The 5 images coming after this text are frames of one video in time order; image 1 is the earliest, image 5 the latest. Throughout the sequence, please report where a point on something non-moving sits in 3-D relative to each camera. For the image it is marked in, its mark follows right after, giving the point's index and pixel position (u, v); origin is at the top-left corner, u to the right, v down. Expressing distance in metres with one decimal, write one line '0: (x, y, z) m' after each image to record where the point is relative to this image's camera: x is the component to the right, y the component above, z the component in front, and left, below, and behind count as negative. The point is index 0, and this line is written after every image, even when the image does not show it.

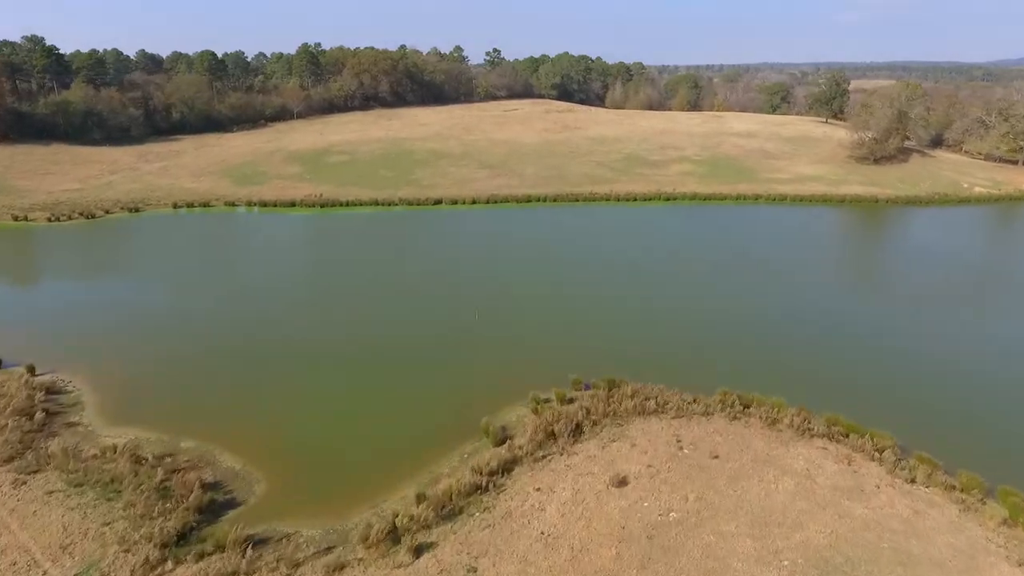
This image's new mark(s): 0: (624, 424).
0: (+2.5, -3.0, +13.8) m
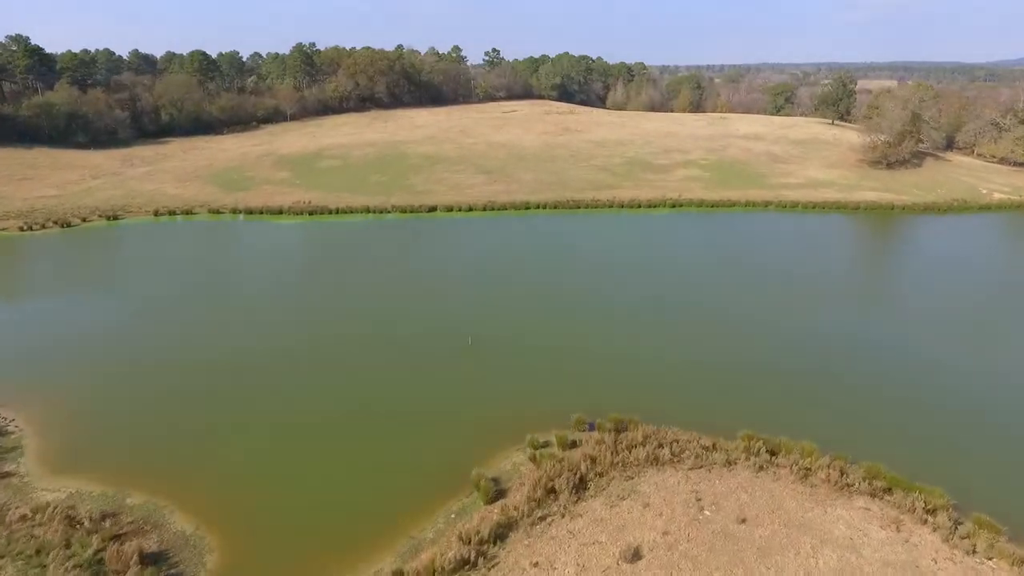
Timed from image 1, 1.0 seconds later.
0: (+2.4, -3.7, +12.1) m
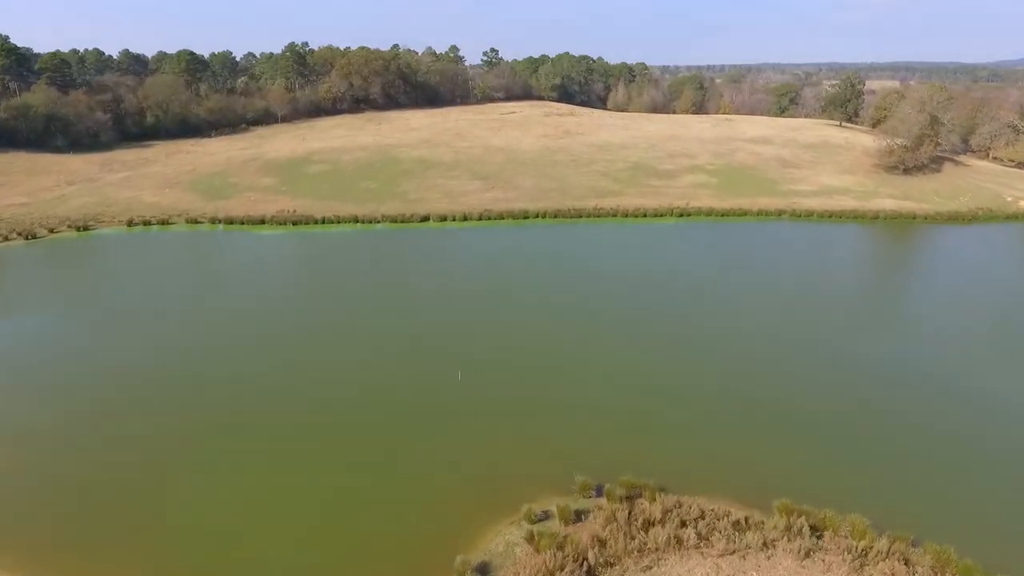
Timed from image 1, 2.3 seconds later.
0: (+2.3, -4.4, +9.9) m
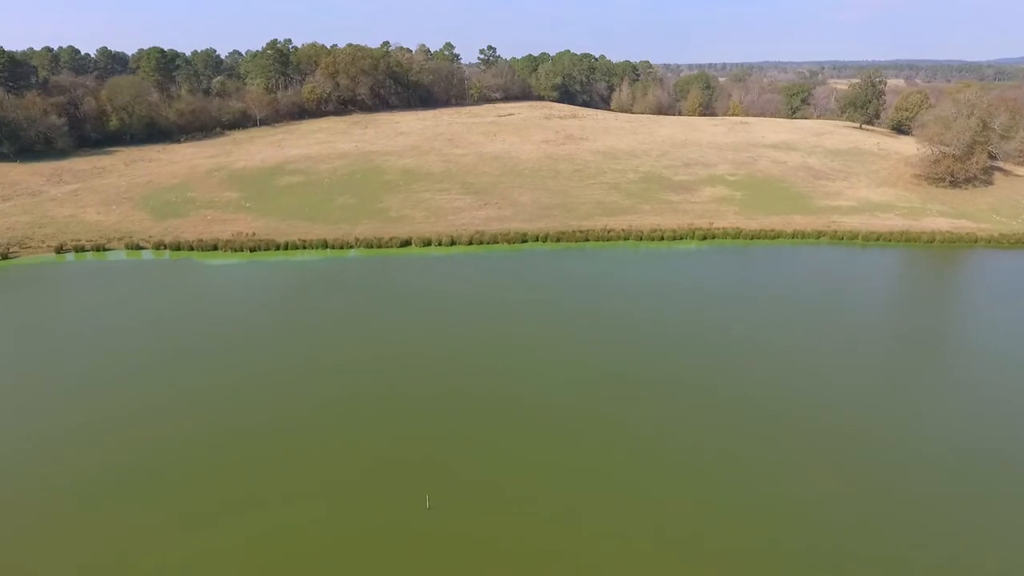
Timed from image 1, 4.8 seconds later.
0: (+2.1, -6.1, +5.2) m
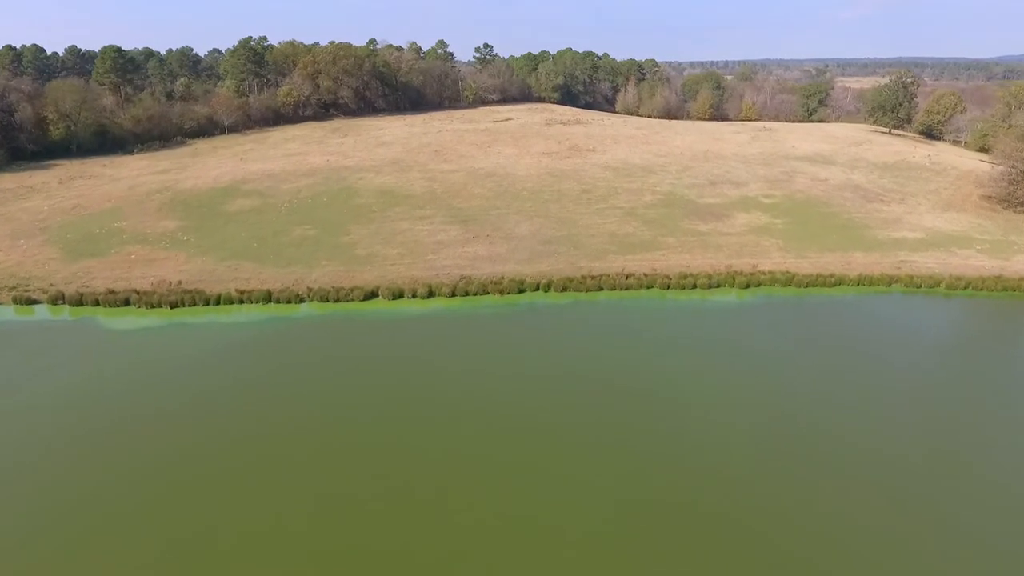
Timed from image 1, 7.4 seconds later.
0: (+1.9, -8.5, -0.8) m
